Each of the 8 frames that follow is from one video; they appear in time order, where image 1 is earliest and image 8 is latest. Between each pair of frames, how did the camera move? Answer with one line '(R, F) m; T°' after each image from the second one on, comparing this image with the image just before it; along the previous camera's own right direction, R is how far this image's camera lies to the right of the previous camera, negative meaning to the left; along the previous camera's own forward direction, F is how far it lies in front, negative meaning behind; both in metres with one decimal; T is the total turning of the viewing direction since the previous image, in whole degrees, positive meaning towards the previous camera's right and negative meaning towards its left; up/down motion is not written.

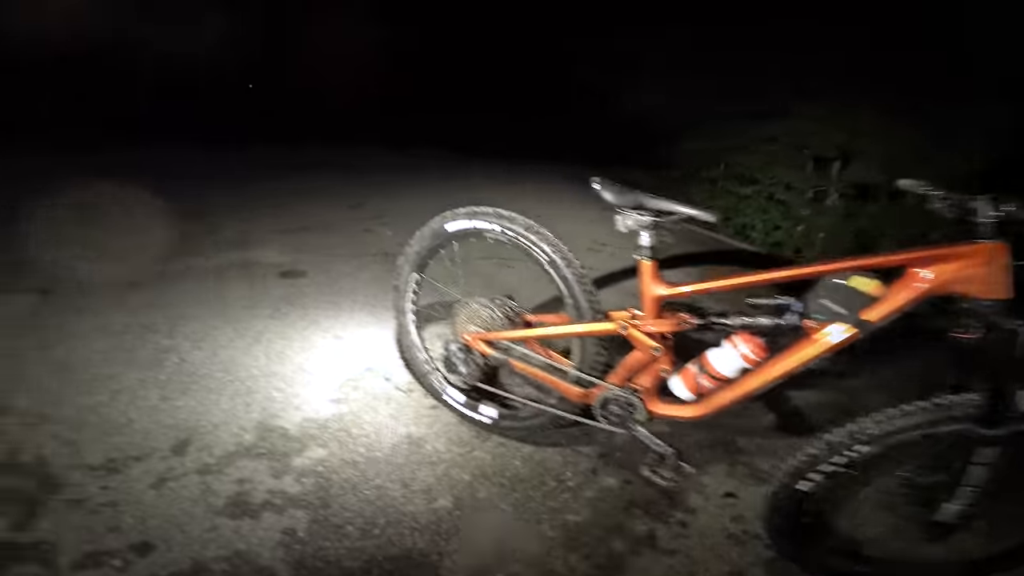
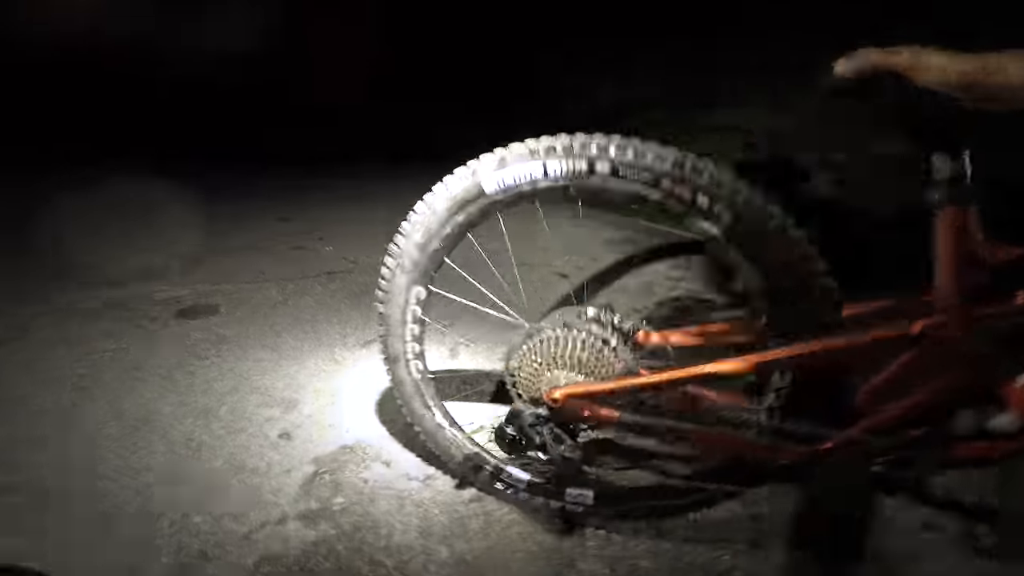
(-1.0, +2.7) m; +9°
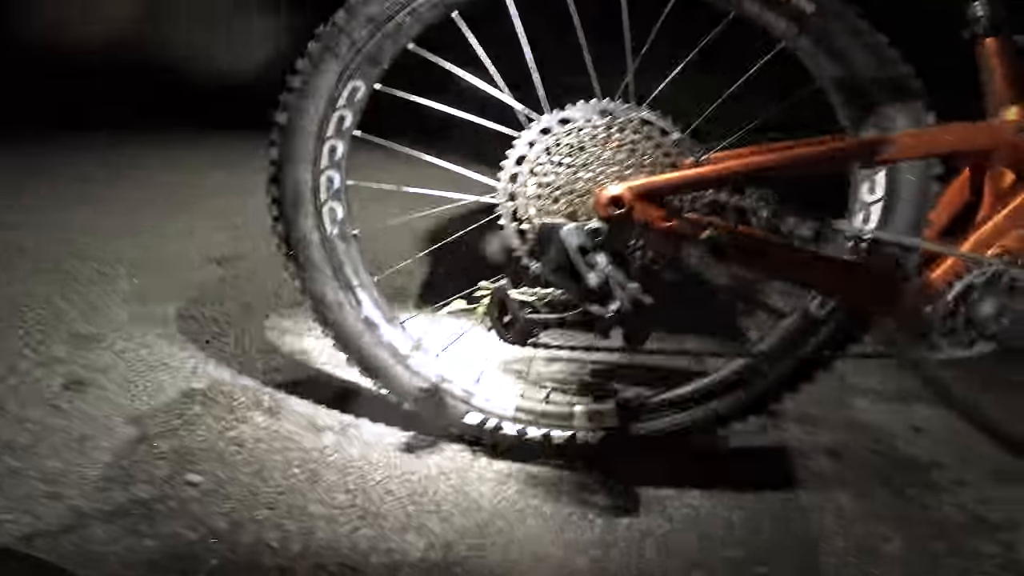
(-0.4, +1.6) m; +13°
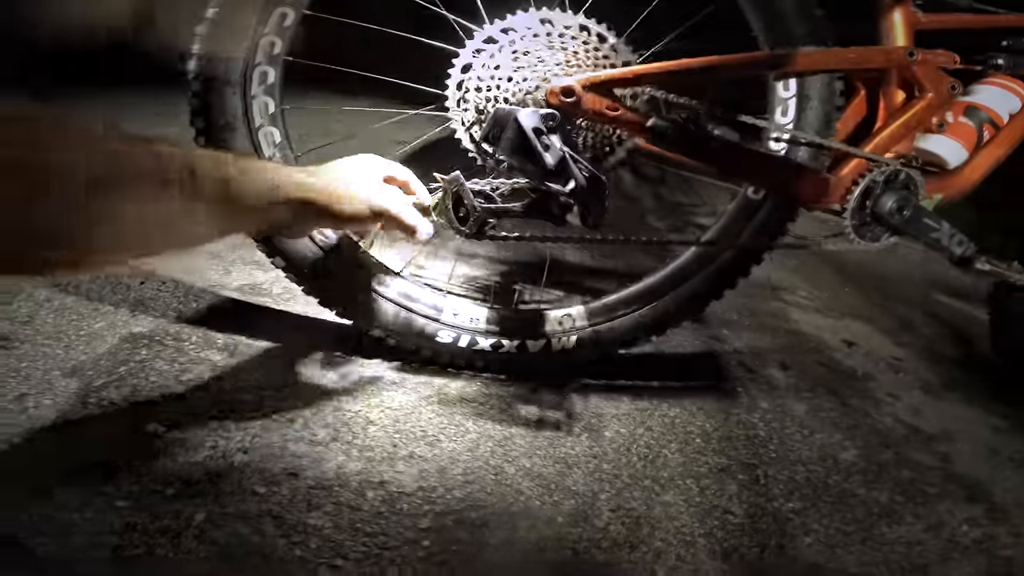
(-0.2, +0.1) m; +8°
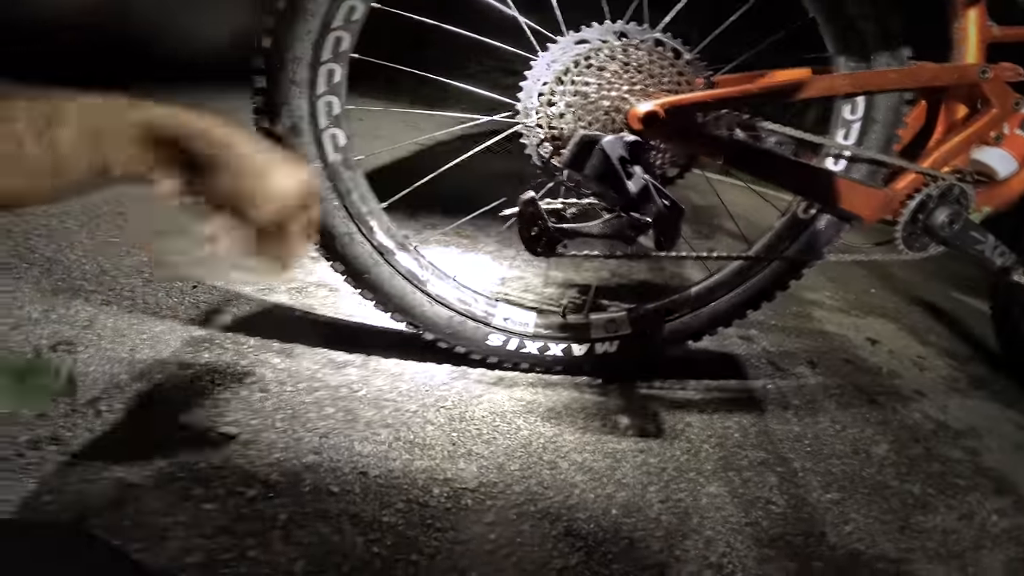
(-0.1, -0.1) m; 0°
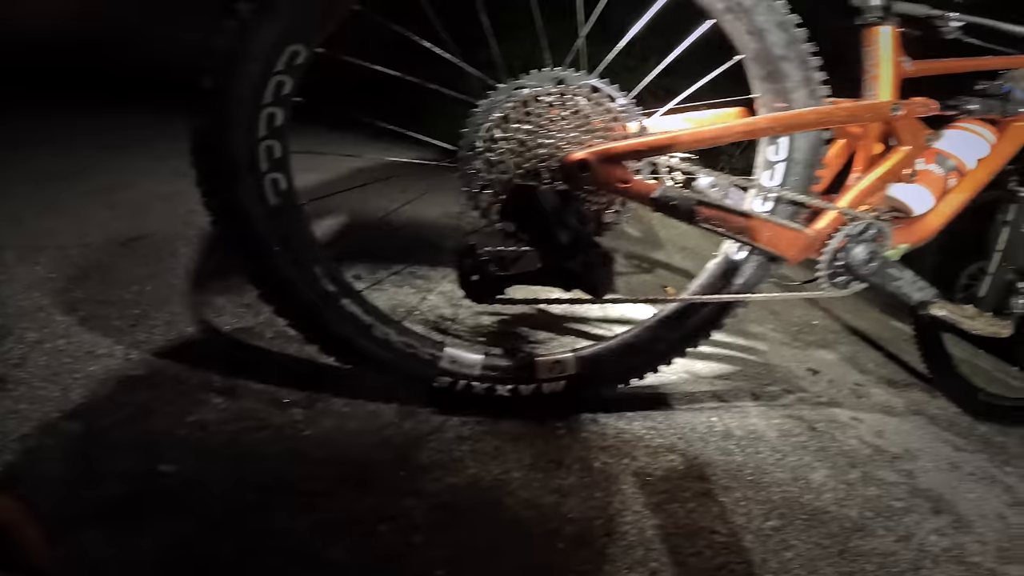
(0.0, 0.0) m; +3°
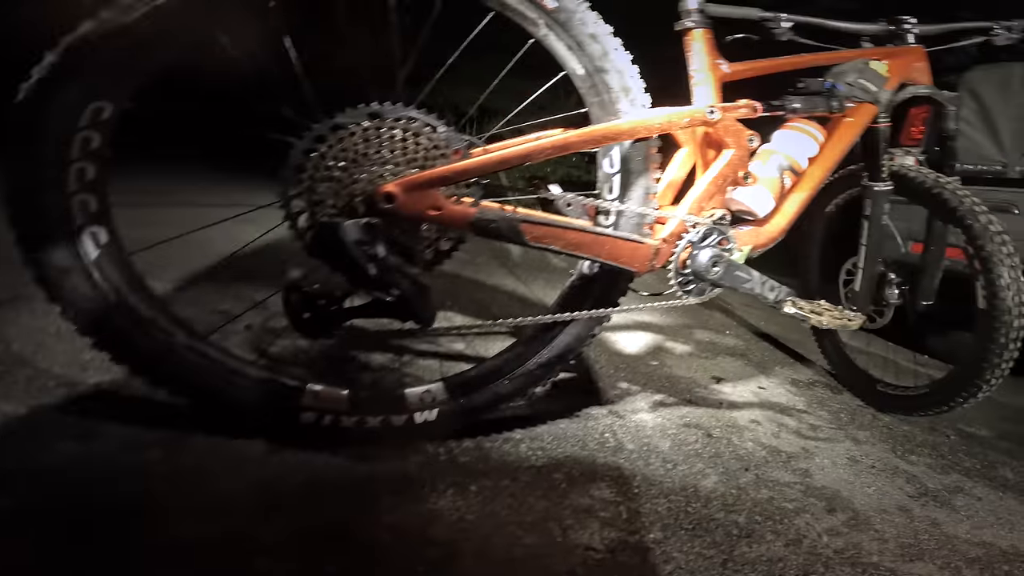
(+0.3, 0.0) m; +2°
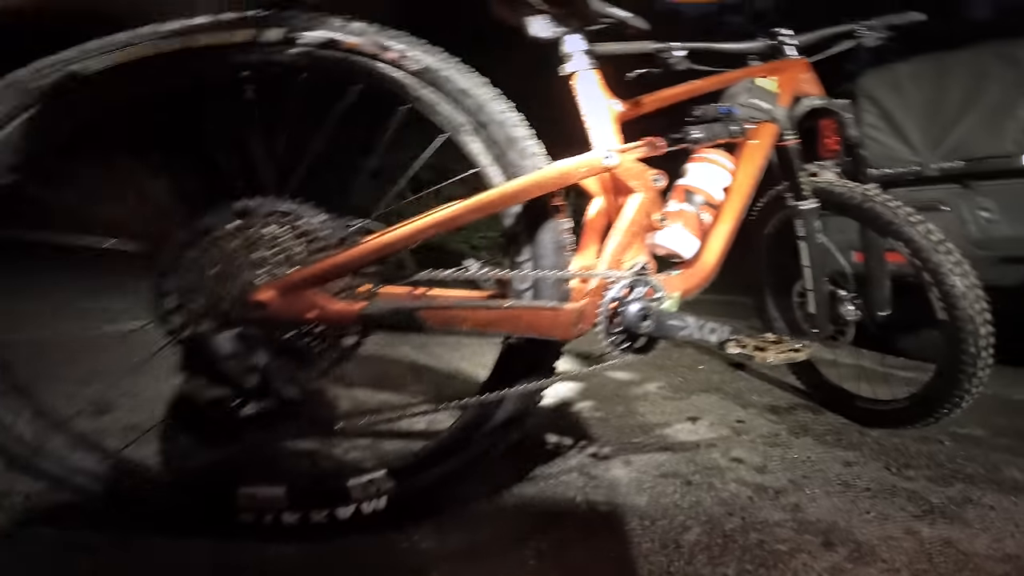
(+0.2, +0.2) m; +1°
